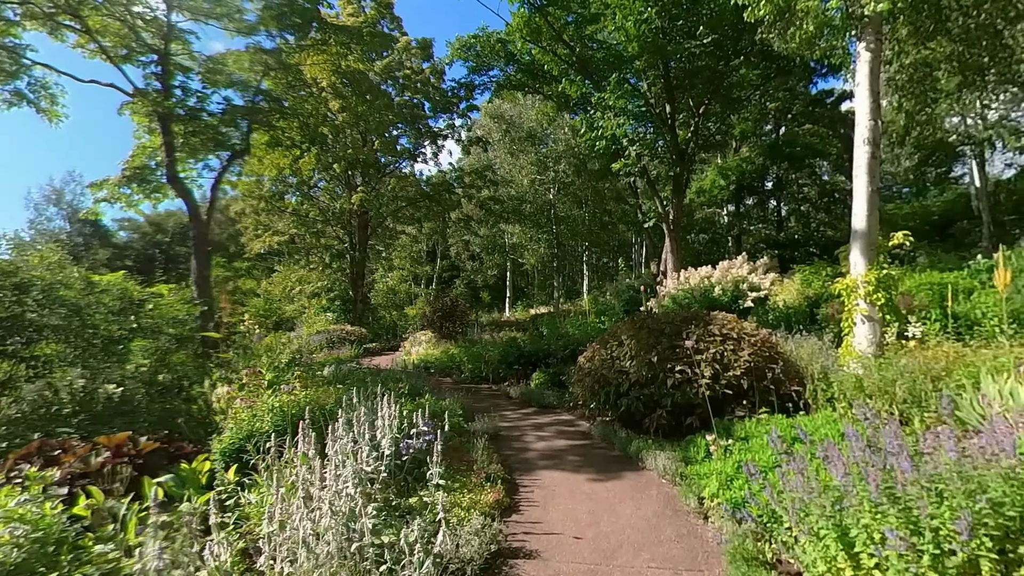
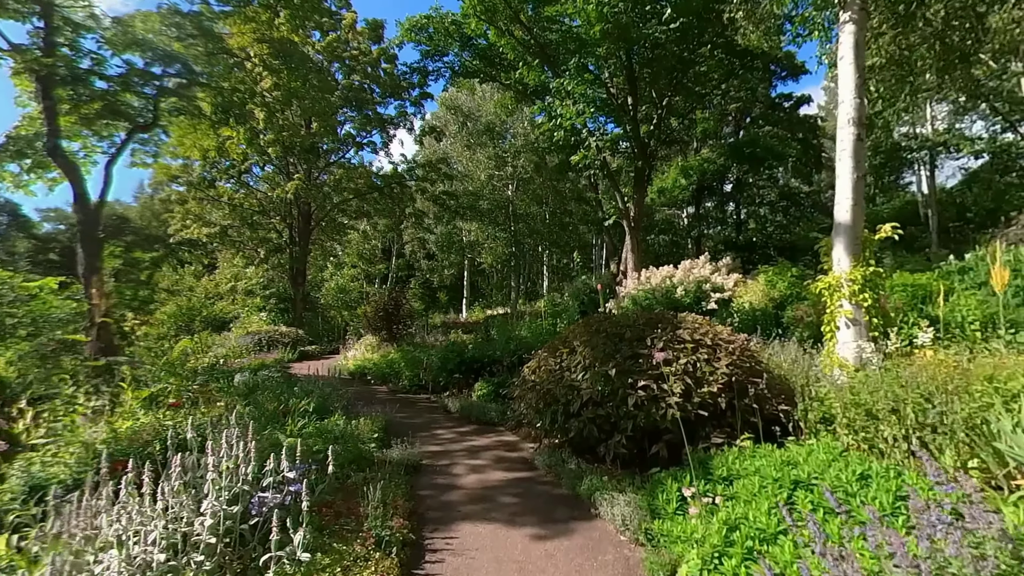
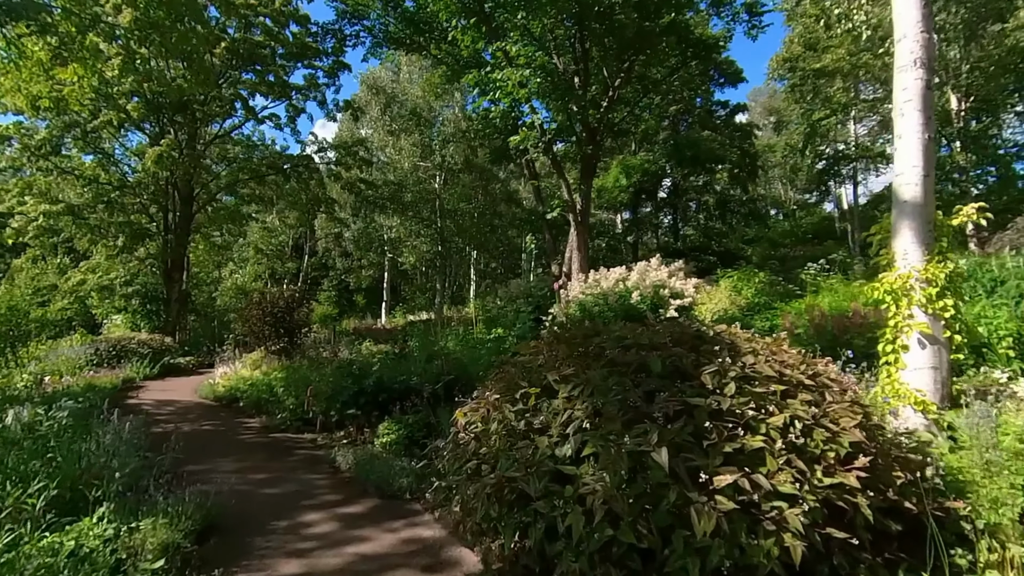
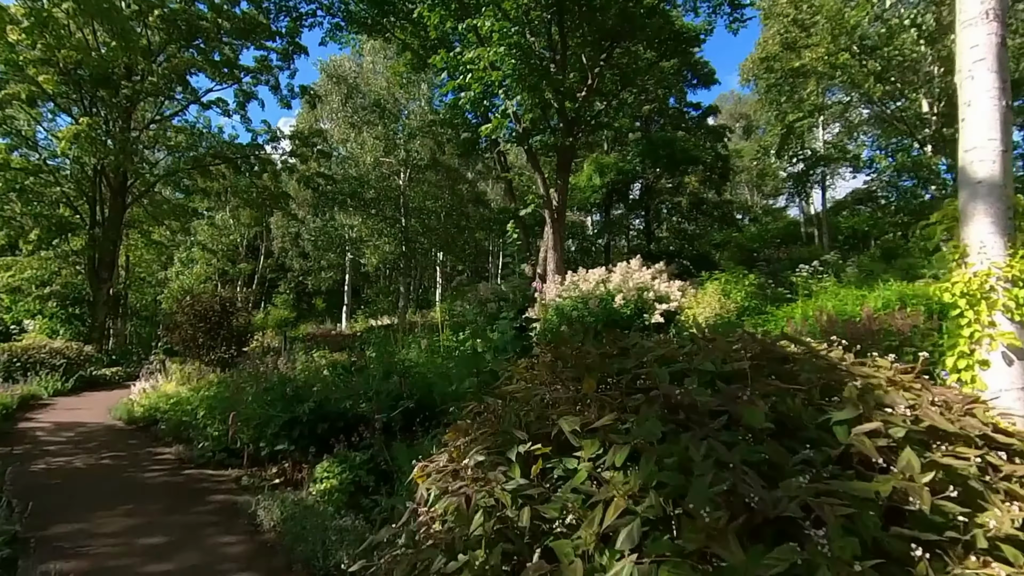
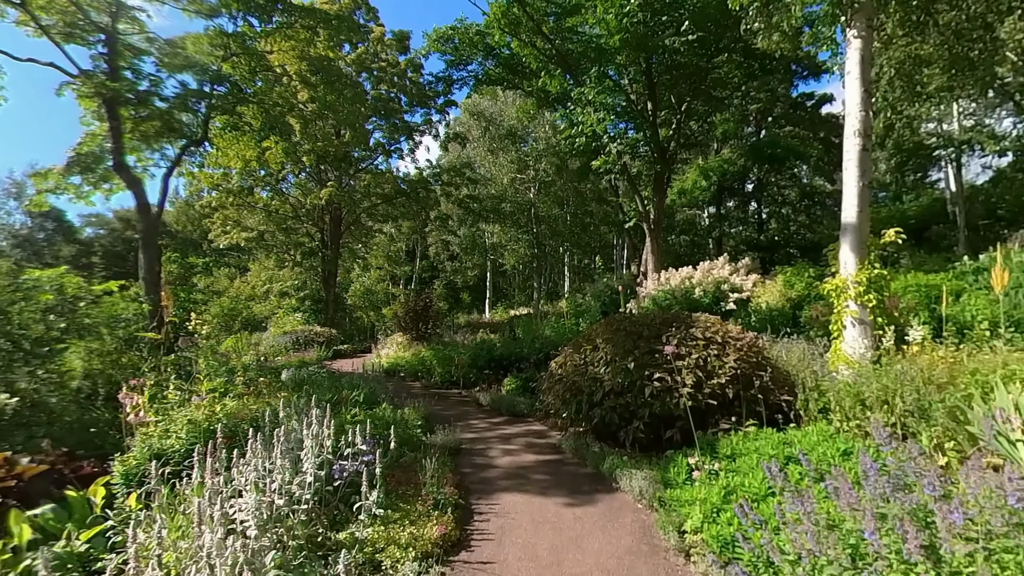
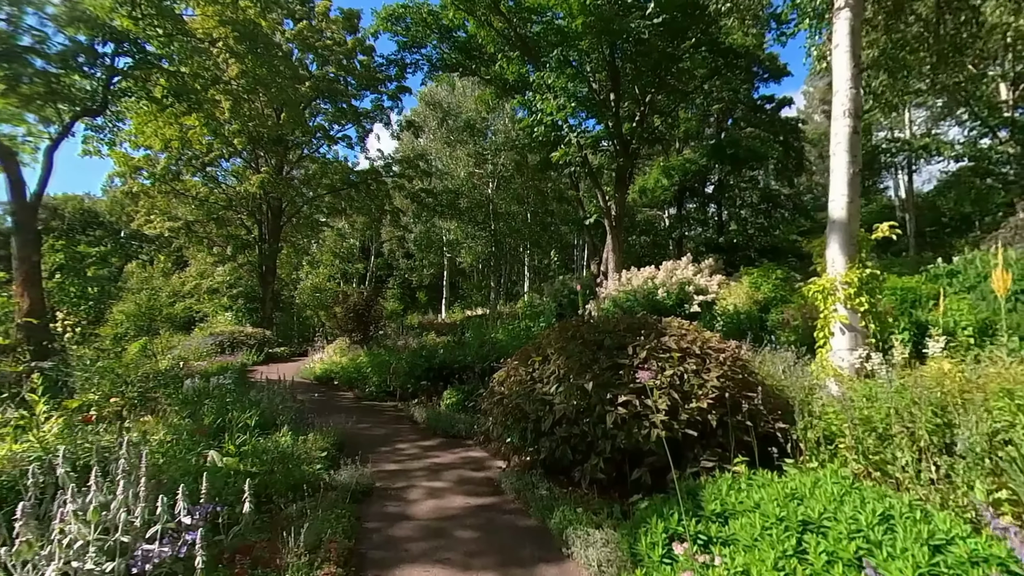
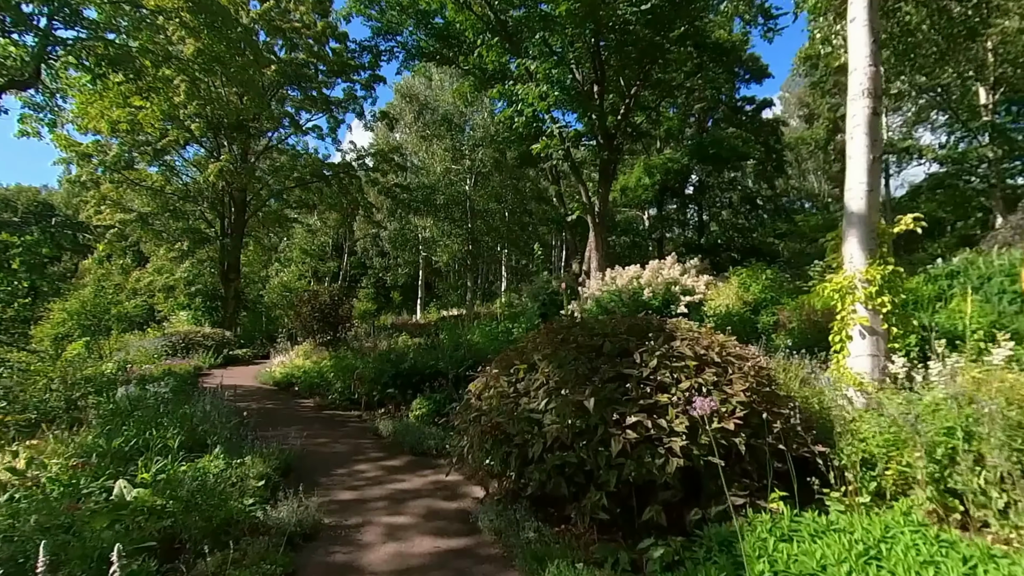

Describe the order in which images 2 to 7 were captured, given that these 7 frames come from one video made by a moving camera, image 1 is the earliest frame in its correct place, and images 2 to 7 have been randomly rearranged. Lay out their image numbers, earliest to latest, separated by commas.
5, 2, 6, 7, 3, 4
